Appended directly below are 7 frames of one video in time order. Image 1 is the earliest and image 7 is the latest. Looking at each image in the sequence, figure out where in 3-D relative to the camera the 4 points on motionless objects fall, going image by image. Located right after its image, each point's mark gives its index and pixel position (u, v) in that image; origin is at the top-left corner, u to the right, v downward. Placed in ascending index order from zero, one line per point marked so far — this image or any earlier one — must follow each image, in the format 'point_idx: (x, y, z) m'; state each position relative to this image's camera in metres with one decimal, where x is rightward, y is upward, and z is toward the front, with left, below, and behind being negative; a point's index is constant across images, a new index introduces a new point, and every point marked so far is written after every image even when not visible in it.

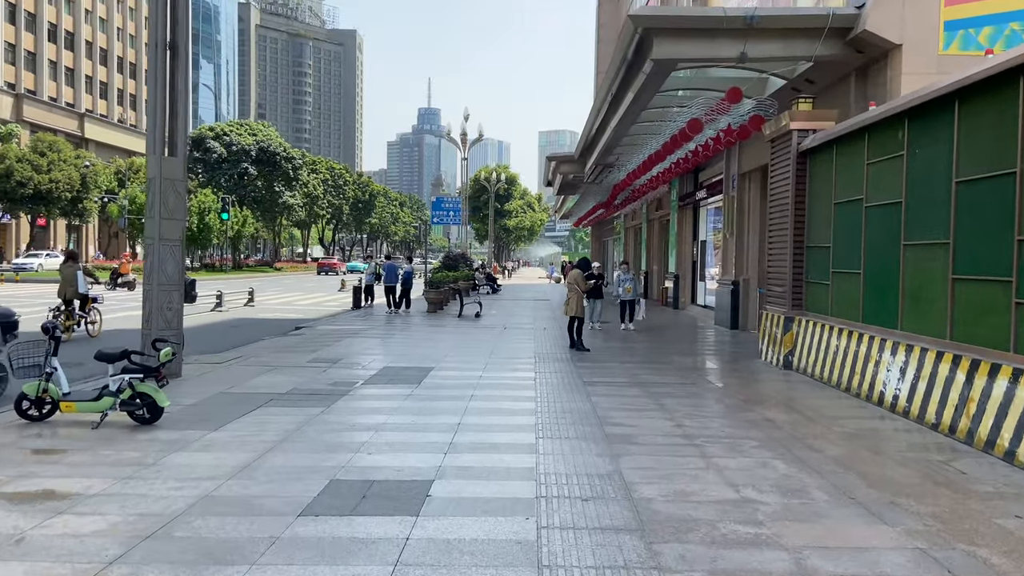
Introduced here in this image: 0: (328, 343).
0: (-2.9, -0.9, +14.2) m
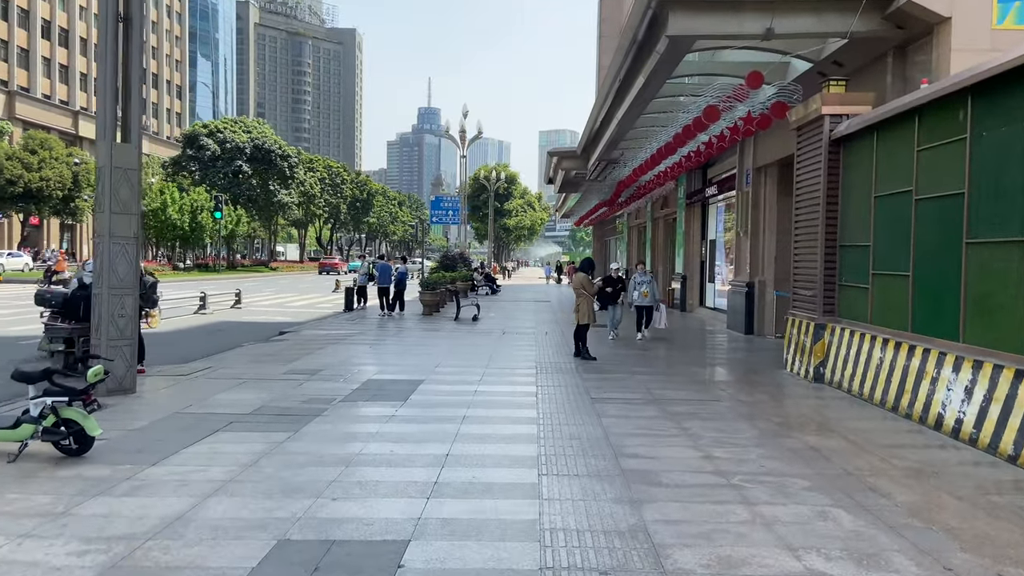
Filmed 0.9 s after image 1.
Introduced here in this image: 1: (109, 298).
0: (-2.9, -0.9, +13.0) m
1: (-3.8, -0.1, +8.5) m
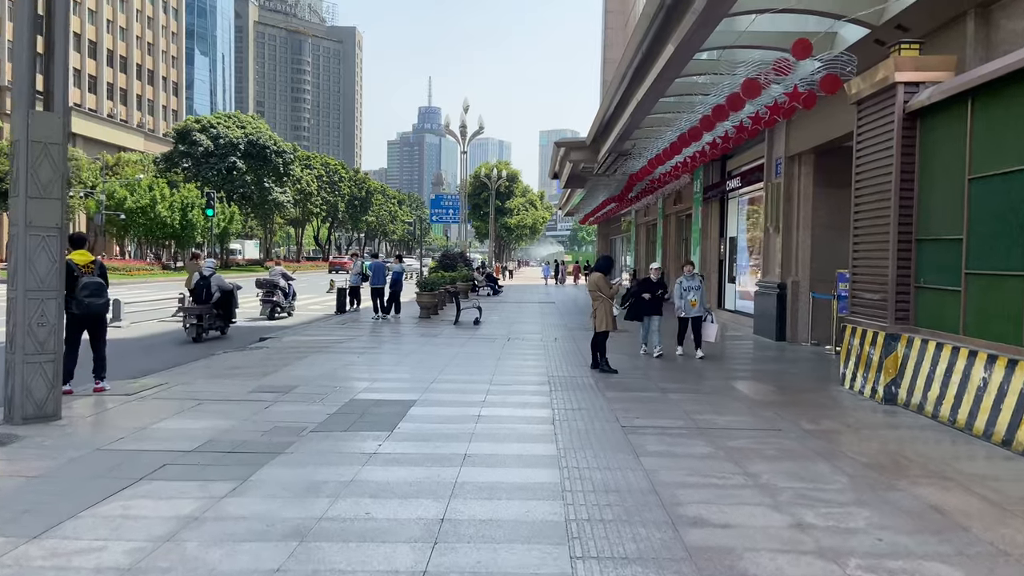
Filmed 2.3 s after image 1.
0: (-2.8, -0.9, +11.4) m
1: (-3.7, -0.1, +6.9) m
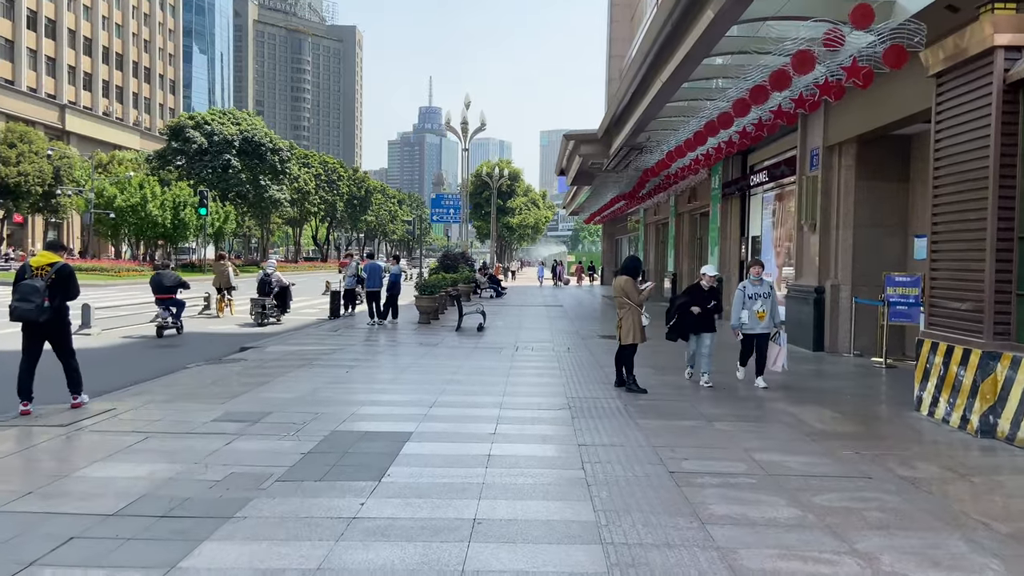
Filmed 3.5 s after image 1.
0: (-2.7, -1.0, +10.0) m
1: (-3.6, -0.2, +5.4) m
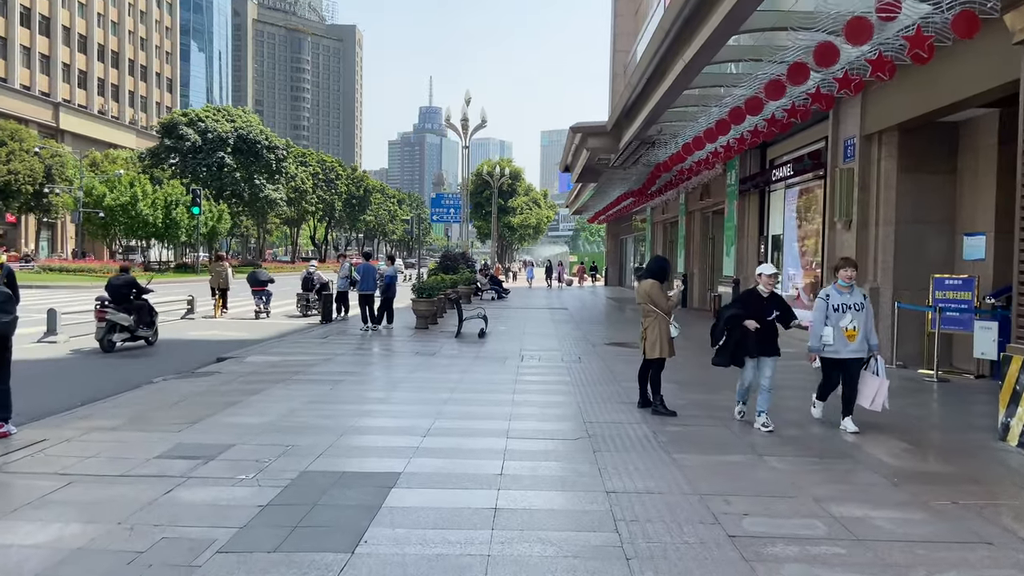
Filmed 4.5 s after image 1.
0: (-2.7, -1.0, +8.7) m
1: (-3.6, -0.2, +4.2) m
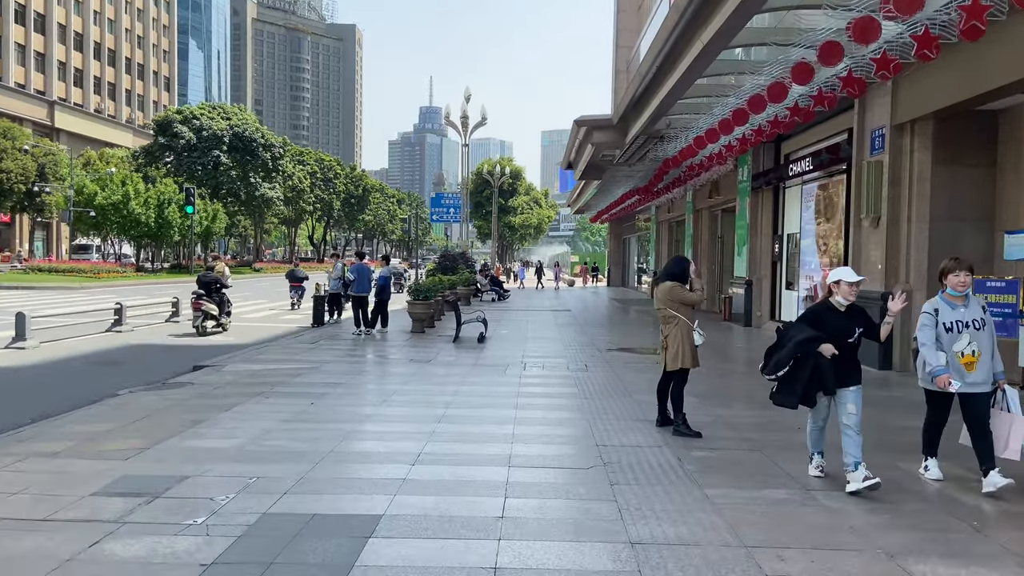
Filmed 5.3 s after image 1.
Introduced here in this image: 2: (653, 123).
0: (-2.6, -1.1, +7.8) m
1: (-3.5, -0.3, +3.3) m
2: (+2.8, +3.3, +17.5) m
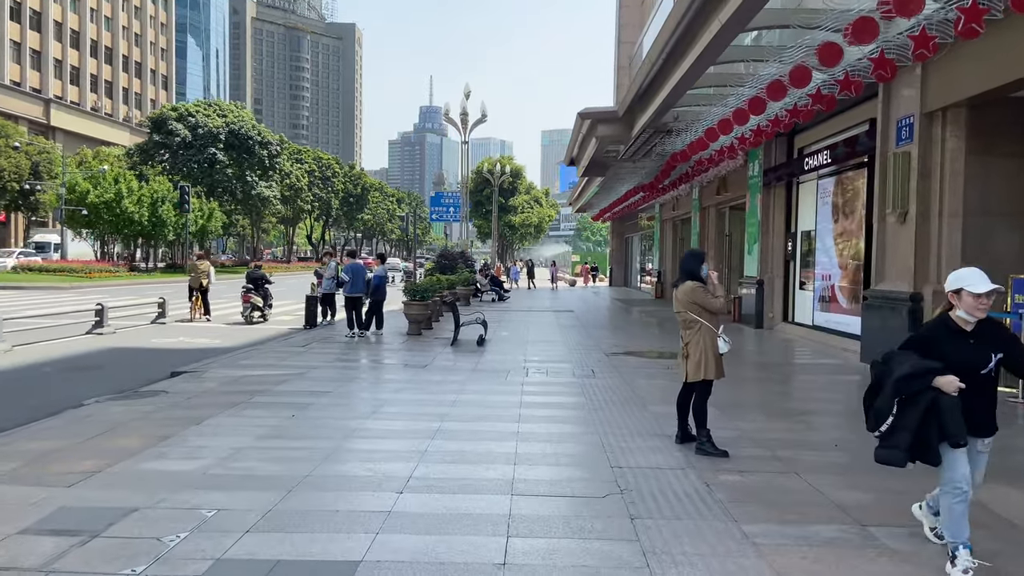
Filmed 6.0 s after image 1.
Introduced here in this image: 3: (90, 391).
0: (-2.6, -1.1, +7.0) m
1: (-3.5, -0.3, +2.5) m
2: (+2.8, +3.3, +16.8) m
3: (-4.3, -1.0, +9.2) m
